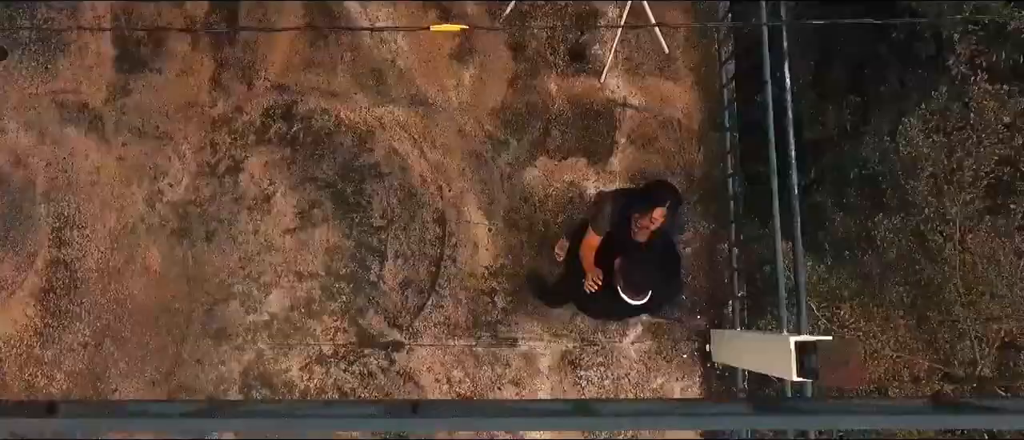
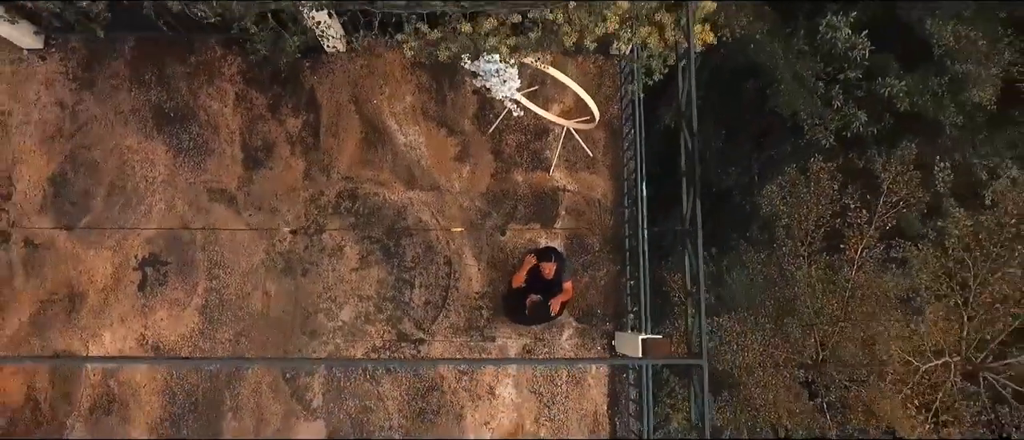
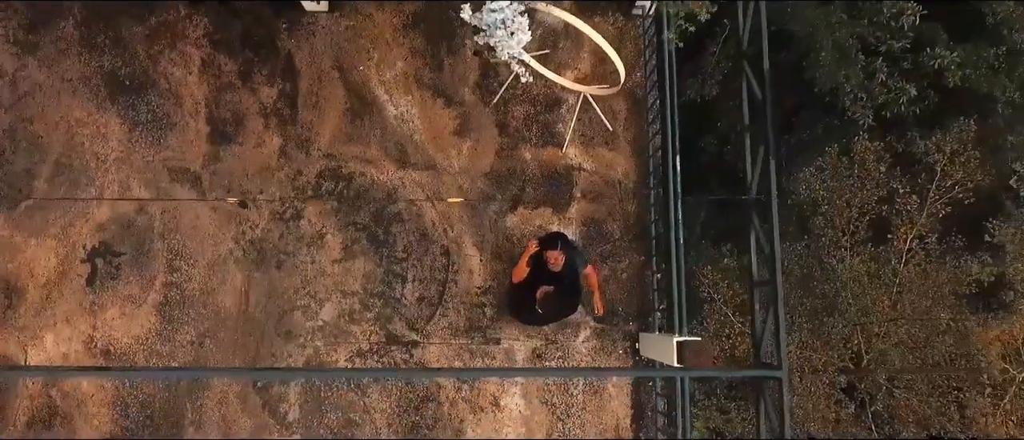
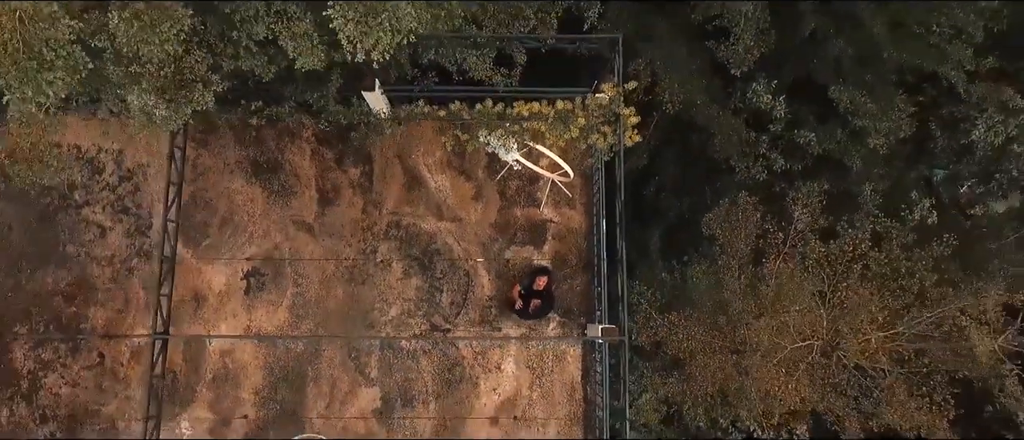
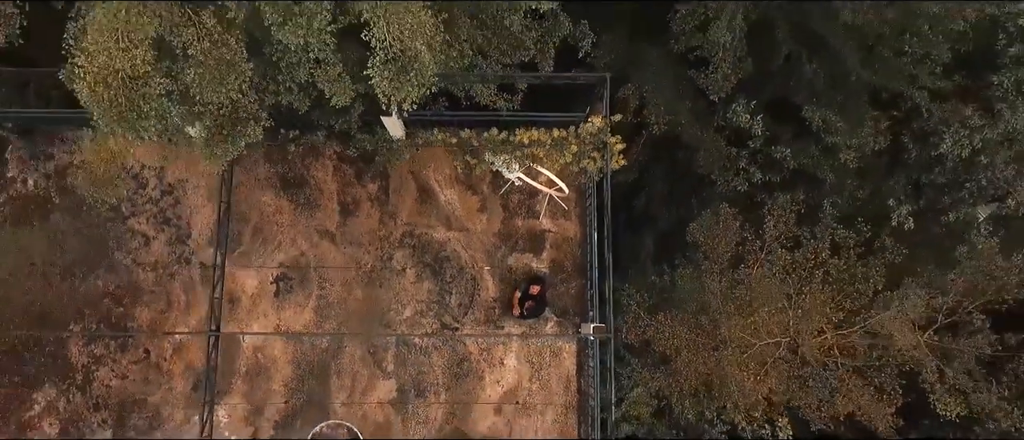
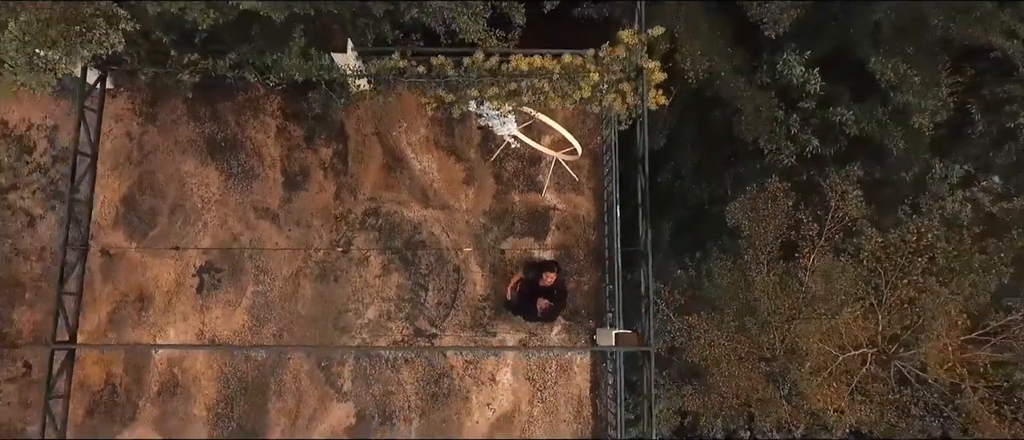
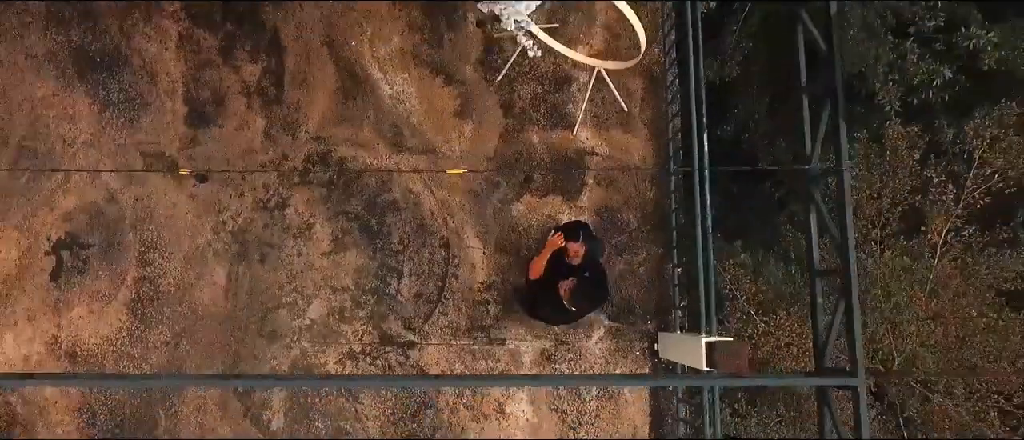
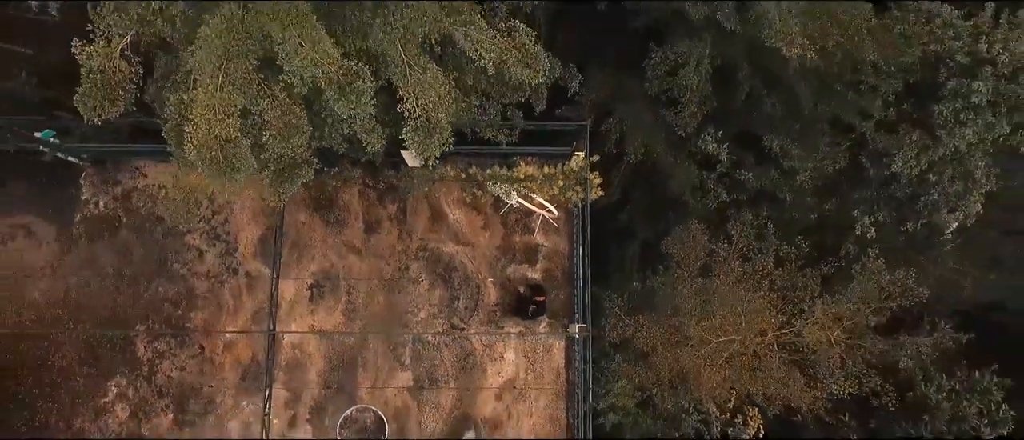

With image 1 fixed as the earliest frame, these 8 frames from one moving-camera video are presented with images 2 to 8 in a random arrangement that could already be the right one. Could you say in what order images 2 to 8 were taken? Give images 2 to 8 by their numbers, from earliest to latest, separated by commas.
7, 3, 2, 6, 4, 5, 8
